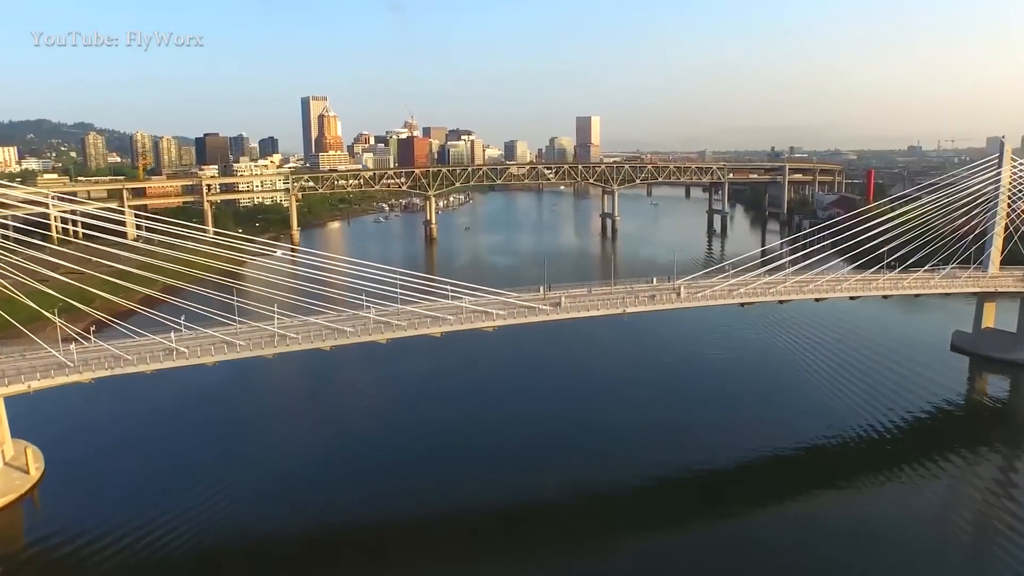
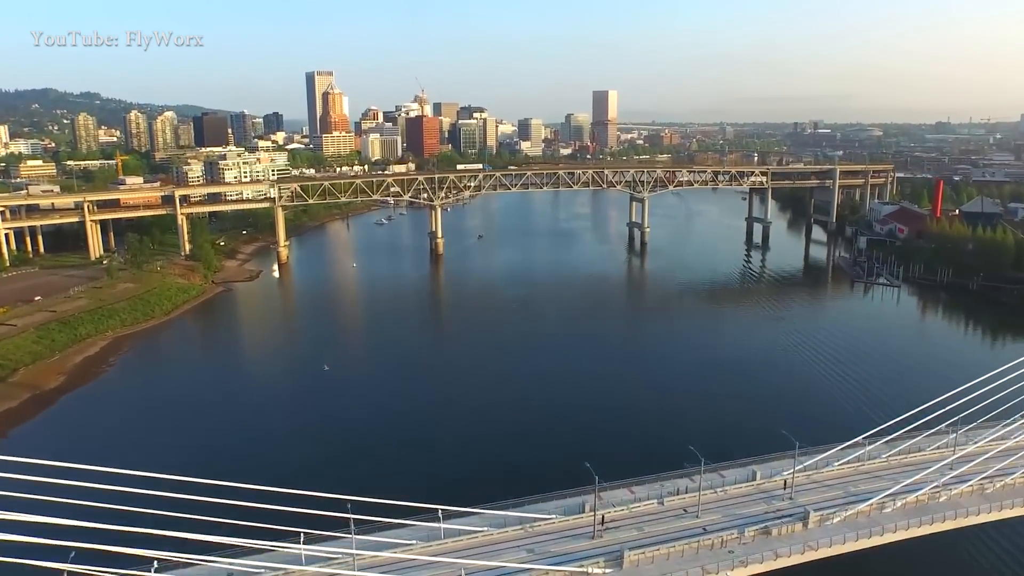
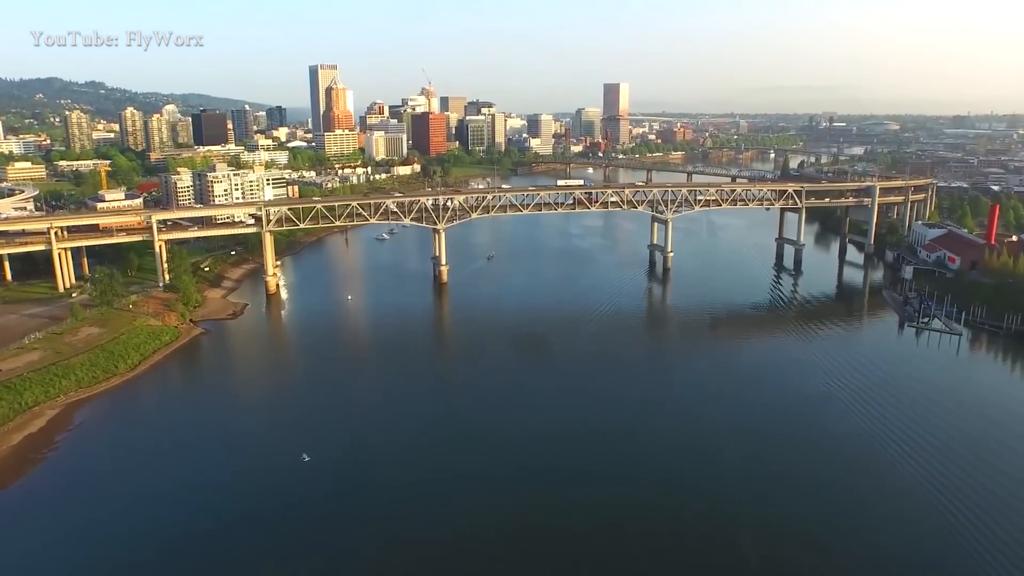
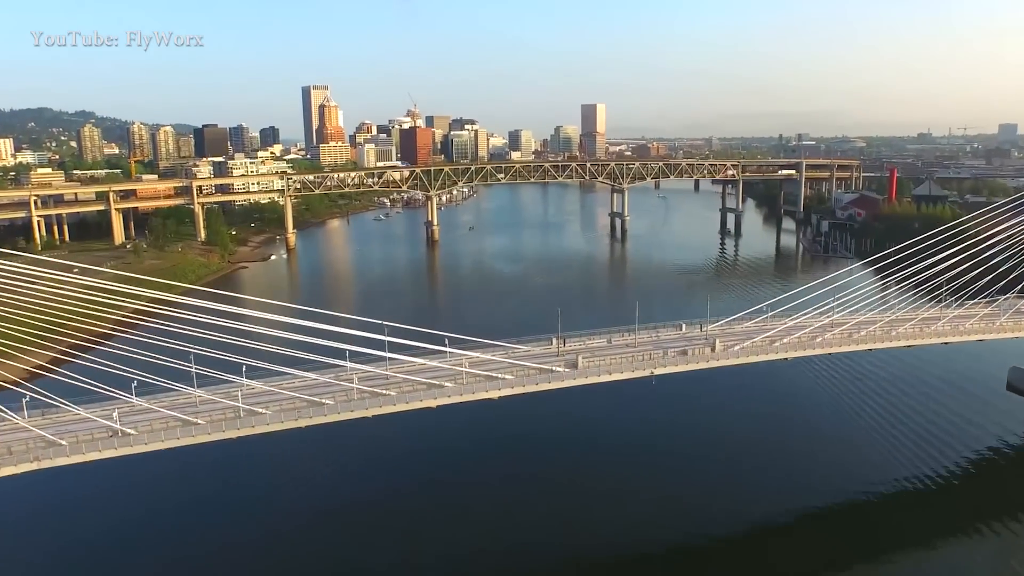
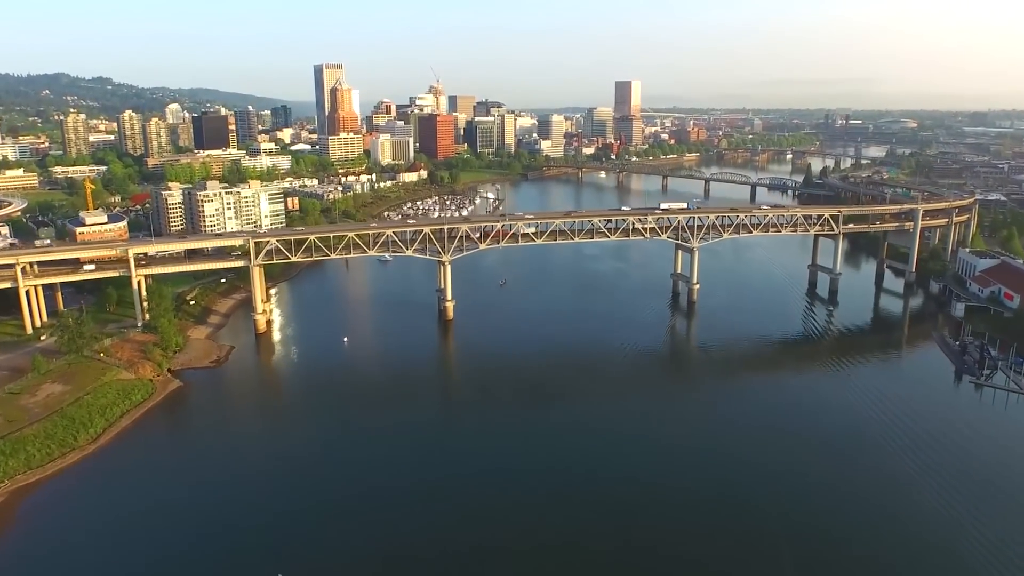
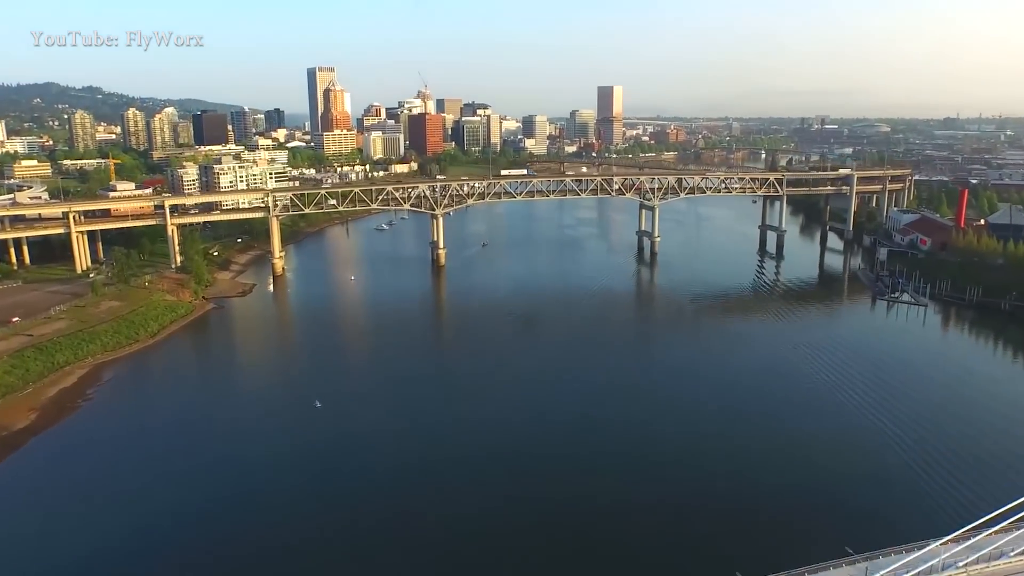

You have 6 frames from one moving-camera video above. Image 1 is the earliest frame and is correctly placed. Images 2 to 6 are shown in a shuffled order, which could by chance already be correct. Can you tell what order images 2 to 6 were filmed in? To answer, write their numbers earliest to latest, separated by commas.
4, 2, 6, 3, 5
